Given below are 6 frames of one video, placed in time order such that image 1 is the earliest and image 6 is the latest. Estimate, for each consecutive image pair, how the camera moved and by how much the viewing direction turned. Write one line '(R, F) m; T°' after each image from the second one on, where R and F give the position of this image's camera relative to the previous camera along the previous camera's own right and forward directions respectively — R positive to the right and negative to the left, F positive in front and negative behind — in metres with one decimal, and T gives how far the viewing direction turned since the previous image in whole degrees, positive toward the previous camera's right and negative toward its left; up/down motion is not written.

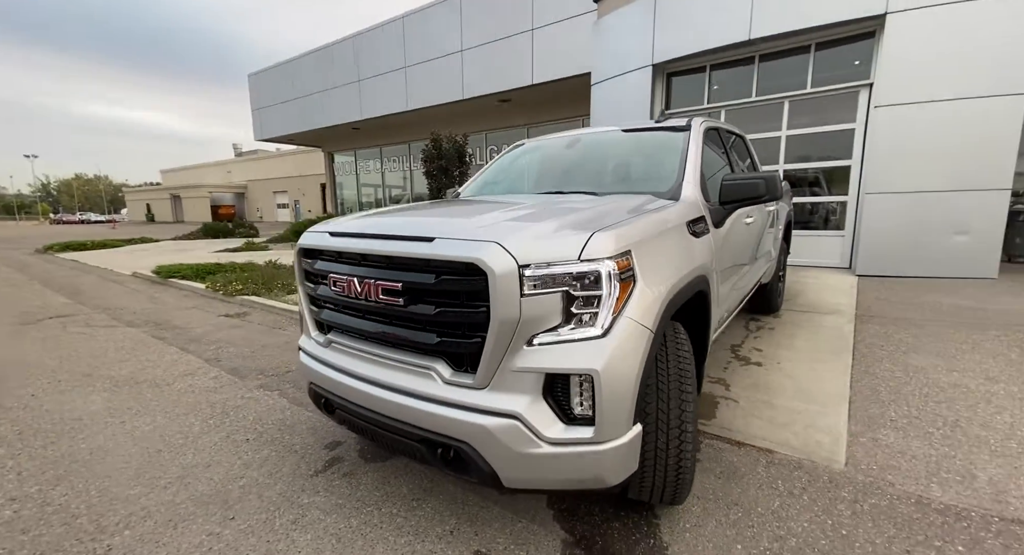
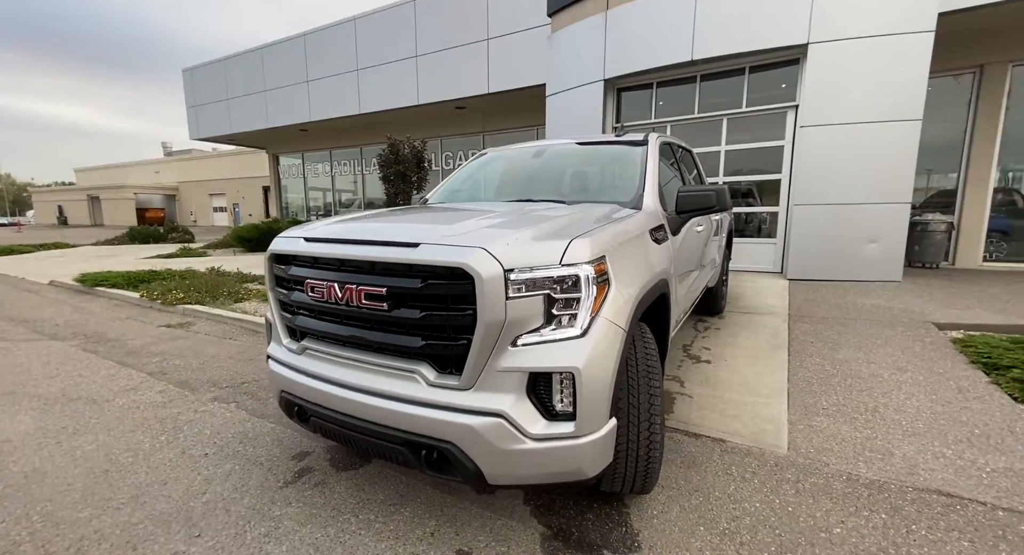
(-0.1, -0.1) m; +6°
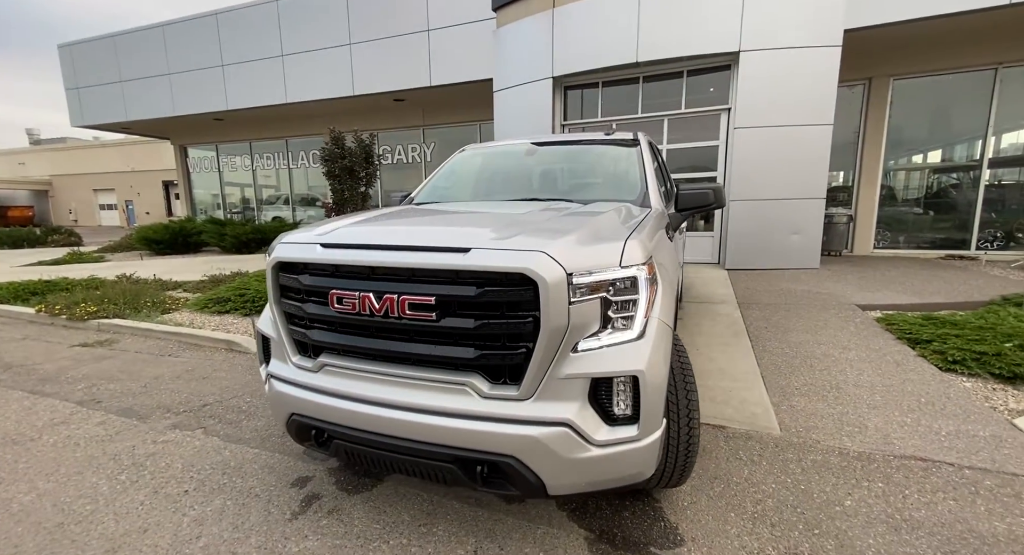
(-0.5, +0.1) m; +9°
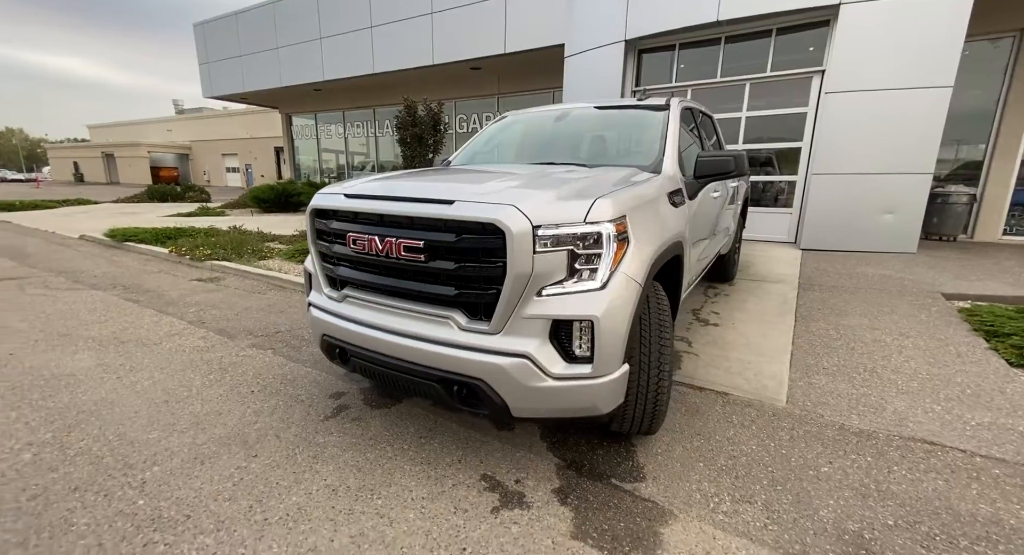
(+0.4, -0.2) m; -10°
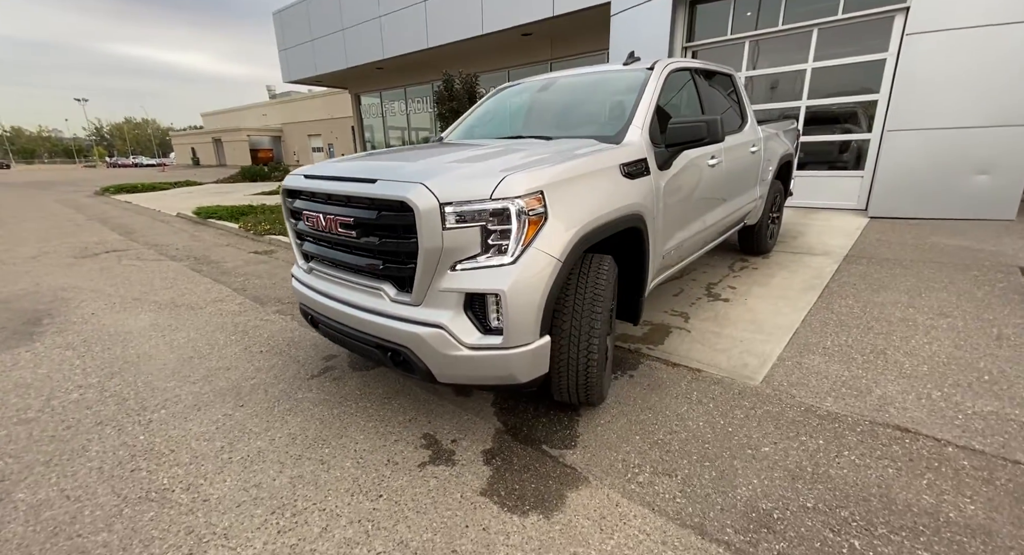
(+0.7, 0.0) m; -9°
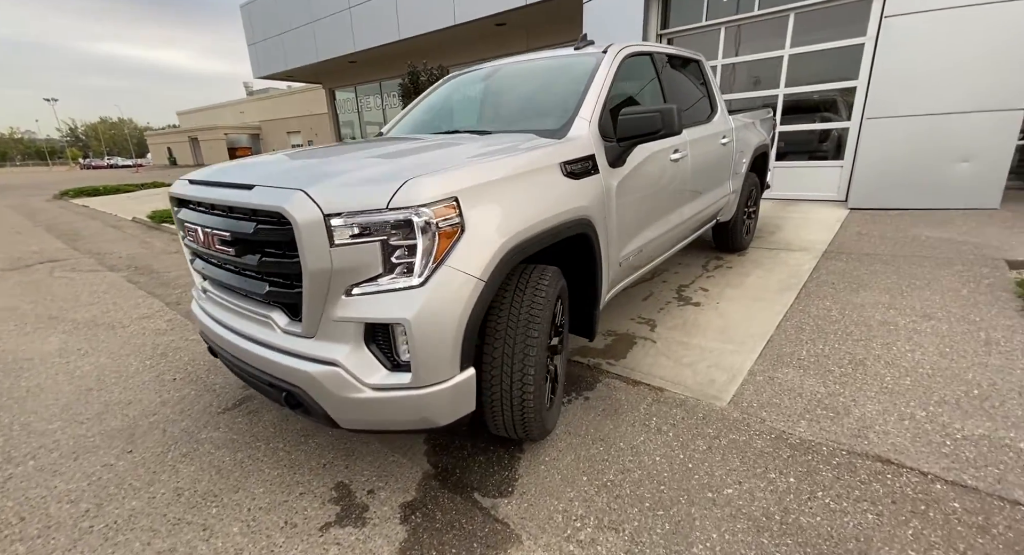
(+0.3, +0.3) m; +1°
